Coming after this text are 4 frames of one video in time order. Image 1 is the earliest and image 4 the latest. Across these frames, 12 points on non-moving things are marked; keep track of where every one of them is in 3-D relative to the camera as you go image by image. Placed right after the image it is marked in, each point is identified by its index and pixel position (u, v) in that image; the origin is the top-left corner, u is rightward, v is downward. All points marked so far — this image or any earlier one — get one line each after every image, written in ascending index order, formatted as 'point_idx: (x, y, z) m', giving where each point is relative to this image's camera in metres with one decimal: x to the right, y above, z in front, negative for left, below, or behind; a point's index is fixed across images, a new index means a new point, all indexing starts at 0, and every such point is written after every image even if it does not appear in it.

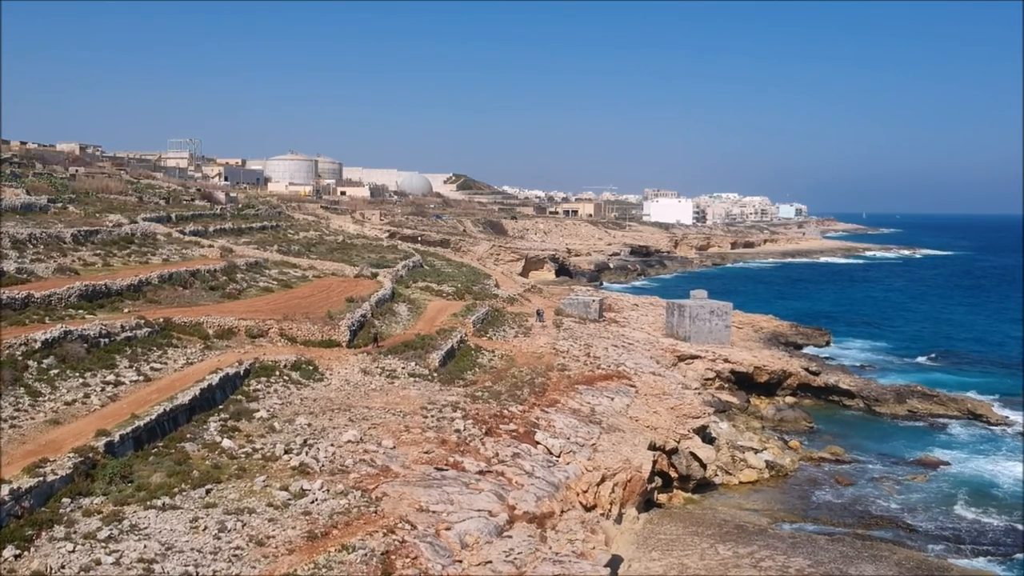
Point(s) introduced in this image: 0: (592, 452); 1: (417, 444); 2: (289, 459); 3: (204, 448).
0: (+2.1, -4.3, +19.6) m
1: (-2.2, -3.7, +17.6) m
2: (-4.7, -3.6, +15.7) m
3: (-6.7, -3.5, +16.1) m
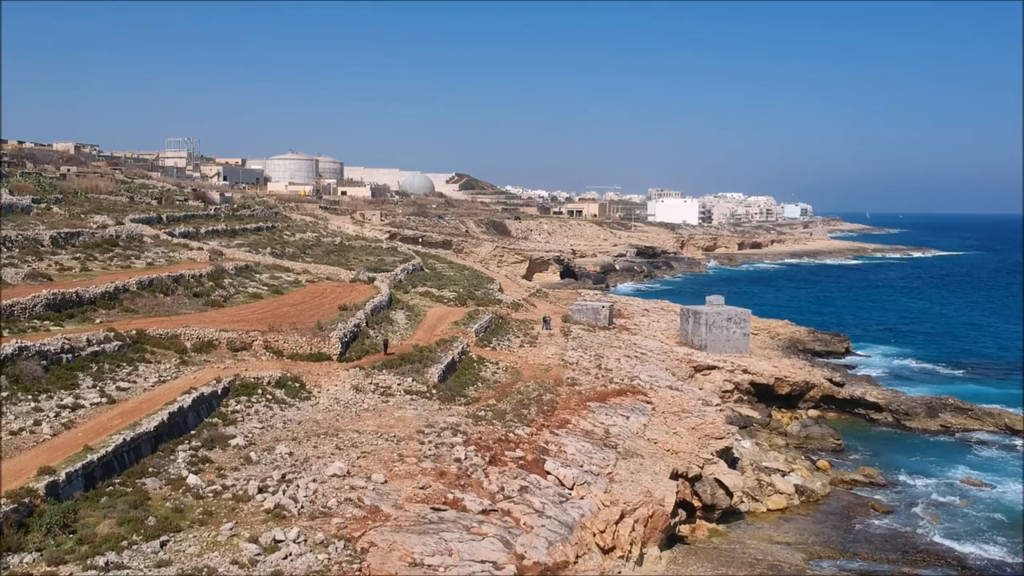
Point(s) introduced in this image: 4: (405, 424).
0: (+2.3, -4.6, +17.5) m
1: (-2.1, -3.9, +15.5) m
2: (-4.6, -3.9, +13.7) m
3: (-6.5, -3.7, +14.0) m
4: (-2.7, -3.5, +19.0) m
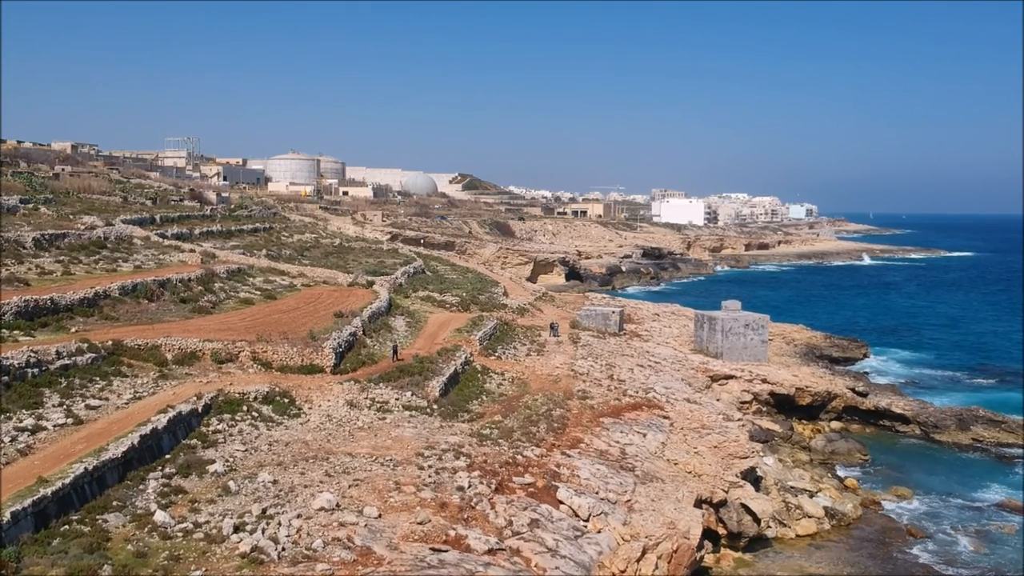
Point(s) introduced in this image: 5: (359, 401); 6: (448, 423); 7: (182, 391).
0: (+2.4, -4.8, +15.8) m
1: (-1.9, -4.1, +13.8) m
2: (-4.4, -4.1, +12.0) m
3: (-6.4, -3.9, +12.4) m
4: (-2.5, -3.7, +17.3) m
5: (-4.1, -3.0, +19.9) m
6: (-1.7, -3.6, +19.6) m
7: (-8.0, -2.5, +18.2) m
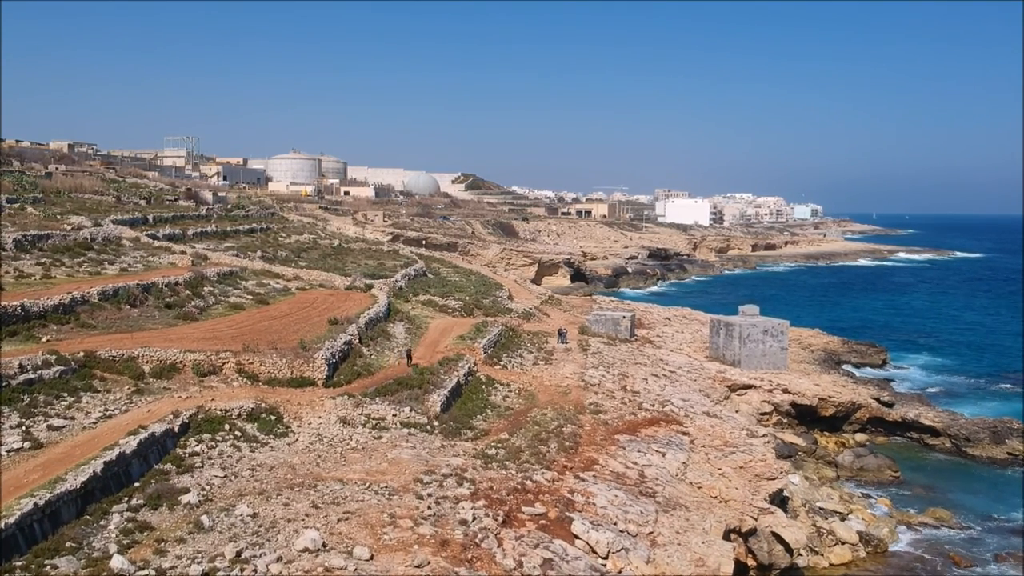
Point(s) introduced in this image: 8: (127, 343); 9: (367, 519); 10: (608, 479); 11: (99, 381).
0: (+2.6, -4.9, +14.1) m
1: (-1.7, -4.3, +12.2) m
2: (-4.2, -4.2, +10.3) m
3: (-6.2, -4.1, +10.7) m
4: (-2.3, -3.8, +15.6) m
5: (-3.9, -3.2, +18.2) m
6: (-1.5, -3.7, +17.9) m
7: (-7.9, -2.7, +16.5) m
8: (-10.2, -1.4, +19.8) m
9: (-2.5, -4.1, +13.1) m
10: (+2.2, -4.3, +16.8) m
11: (-9.7, -2.2, +17.4) m
